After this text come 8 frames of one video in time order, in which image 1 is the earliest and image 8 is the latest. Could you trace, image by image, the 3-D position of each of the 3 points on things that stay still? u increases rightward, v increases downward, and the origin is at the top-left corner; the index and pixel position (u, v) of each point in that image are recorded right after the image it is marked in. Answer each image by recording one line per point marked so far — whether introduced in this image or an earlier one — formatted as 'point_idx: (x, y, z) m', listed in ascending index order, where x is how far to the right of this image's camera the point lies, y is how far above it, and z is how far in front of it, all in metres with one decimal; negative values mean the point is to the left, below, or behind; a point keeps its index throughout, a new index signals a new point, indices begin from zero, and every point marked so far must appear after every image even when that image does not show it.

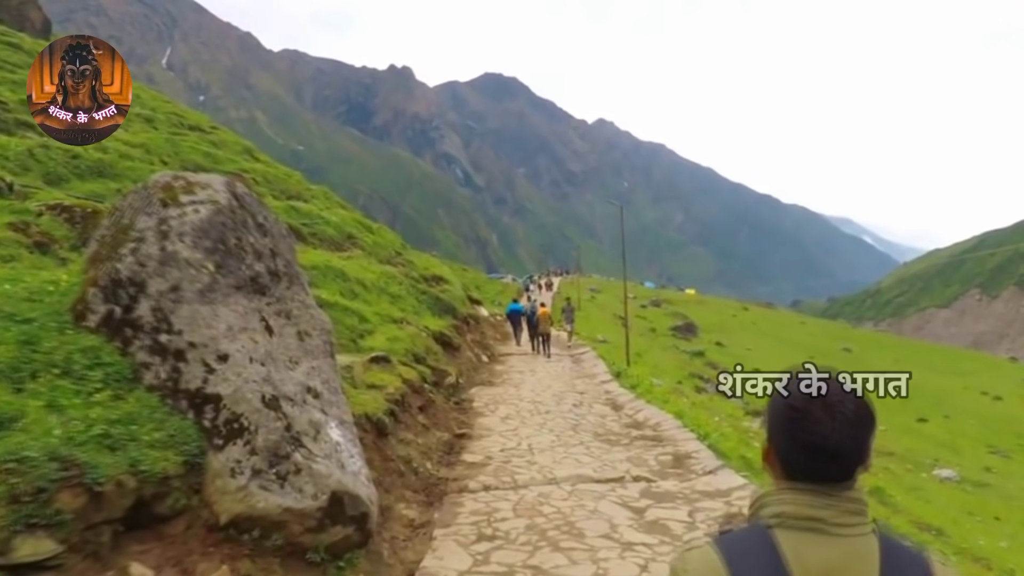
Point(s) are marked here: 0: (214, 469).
0: (-2.9, -1.8, +9.0) m
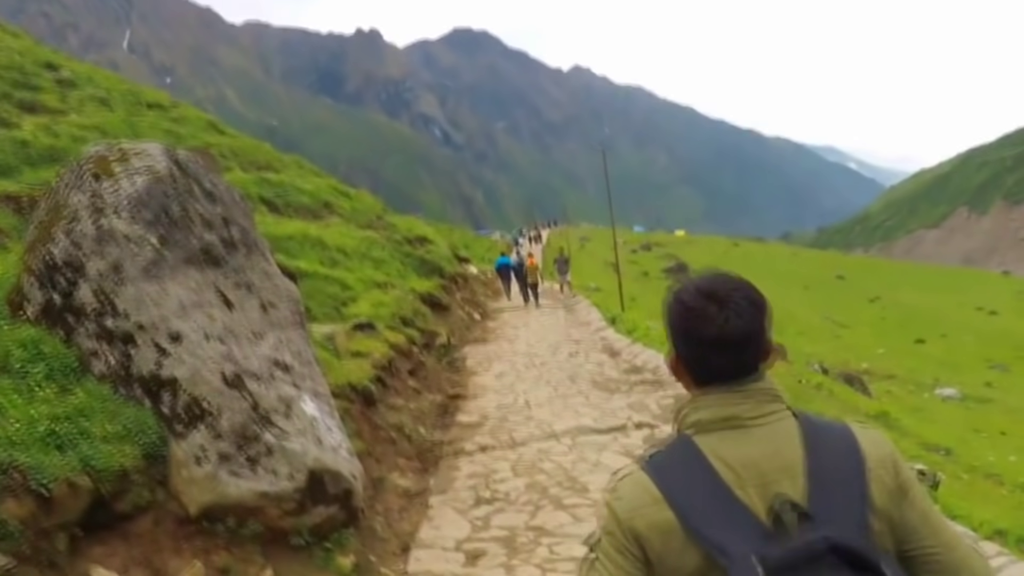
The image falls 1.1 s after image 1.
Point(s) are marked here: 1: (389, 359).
0: (-3.0, -1.5, +8.2) m
1: (-2.3, -1.3, +17.1) m
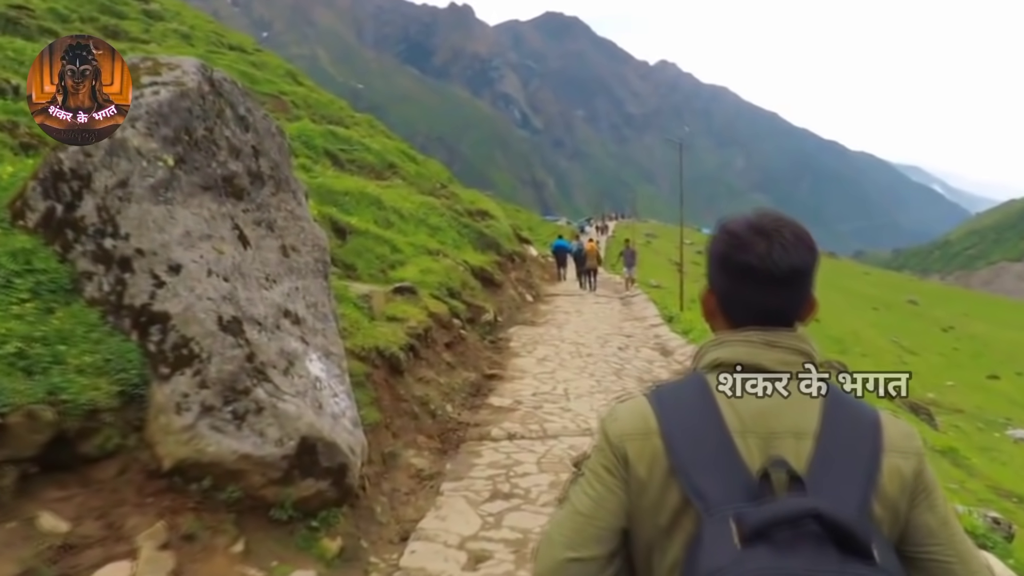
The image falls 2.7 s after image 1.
0: (-2.8, -0.9, +7.3) m
1: (-1.5, -0.7, +16.1) m
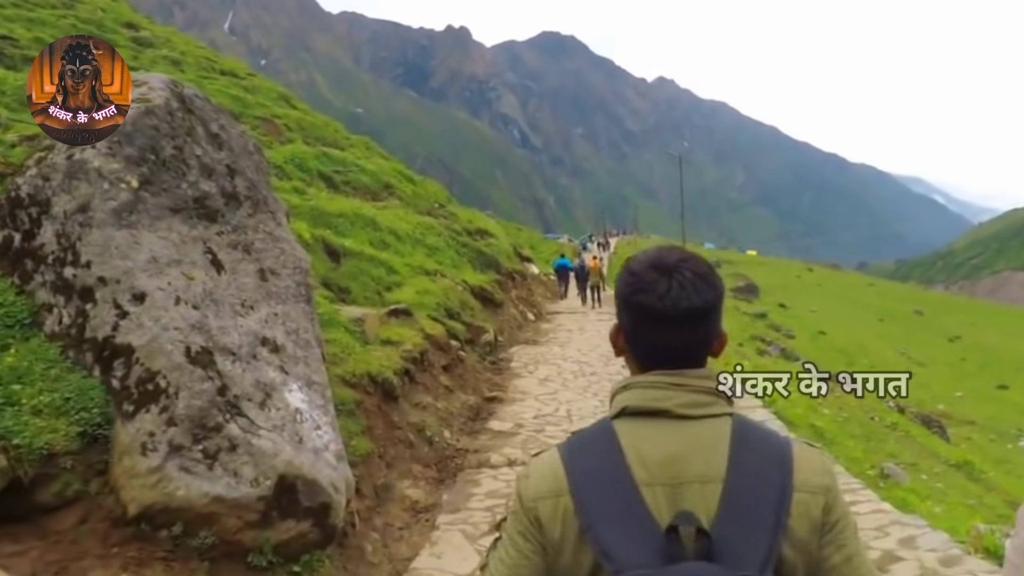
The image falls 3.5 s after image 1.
0: (-2.9, -1.1, +6.7) m
1: (-1.5, -1.1, +15.5) m
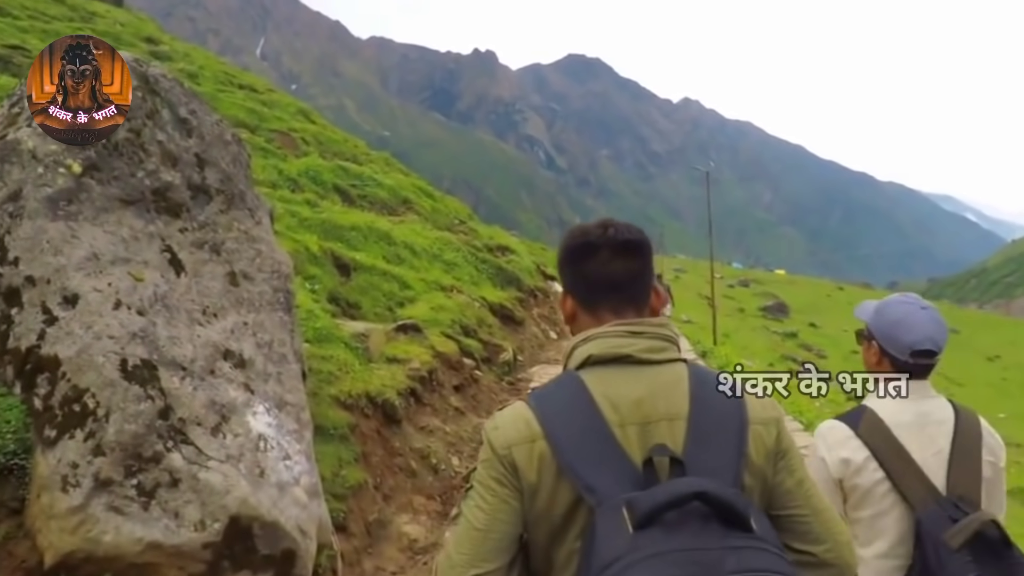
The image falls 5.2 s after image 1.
0: (-2.8, -1.1, +5.5) m
1: (-1.3, -1.3, +14.3) m
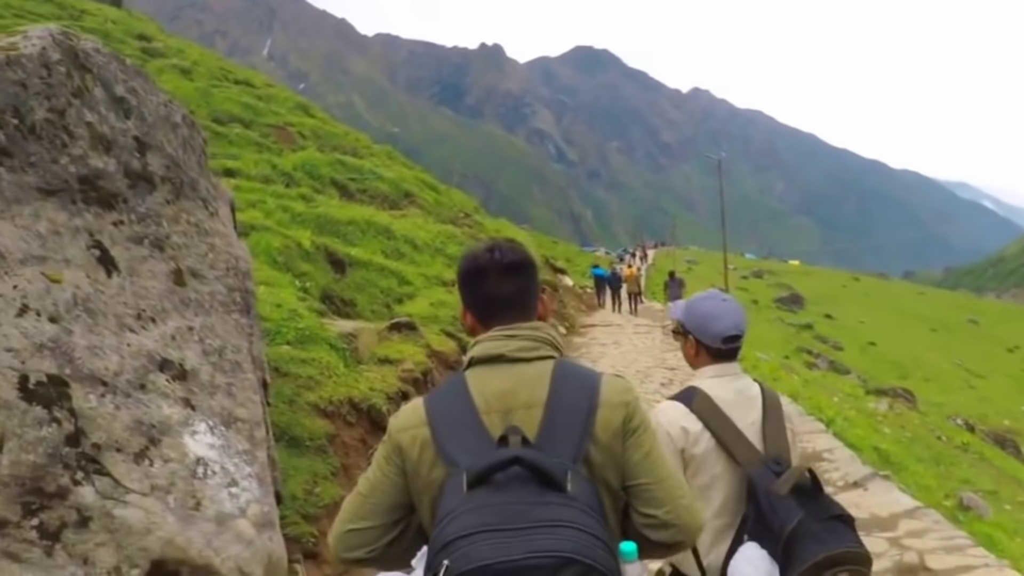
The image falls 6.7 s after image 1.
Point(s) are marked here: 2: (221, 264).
0: (-3.0, -1.2, +4.6) m
1: (-1.3, -1.2, +13.4) m
2: (-2.3, +0.2, +7.1) m
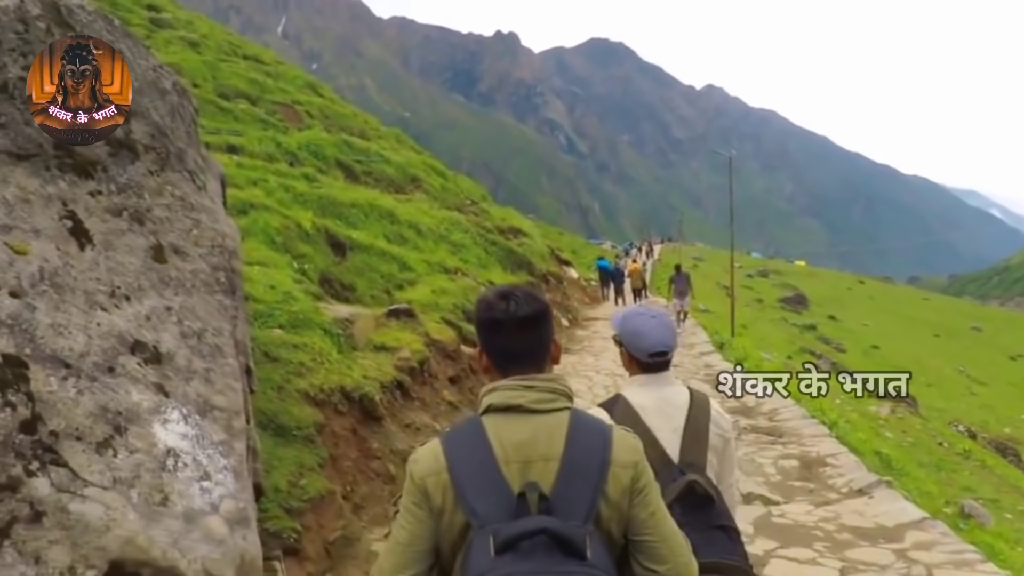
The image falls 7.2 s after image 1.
0: (-3.0, -1.0, +4.2) m
1: (-1.3, -1.0, +13.0) m
2: (-2.3, +0.3, +6.7) m
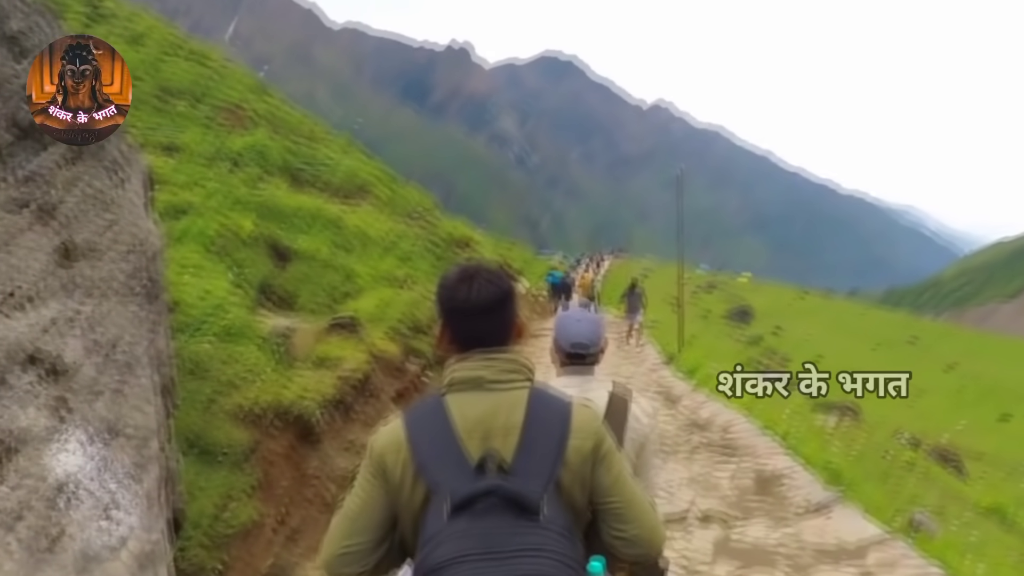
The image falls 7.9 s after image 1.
0: (-3.2, -1.0, +3.5) m
1: (-2.0, -1.2, +12.3) m
2: (-2.6, +0.3, +6.0) m
